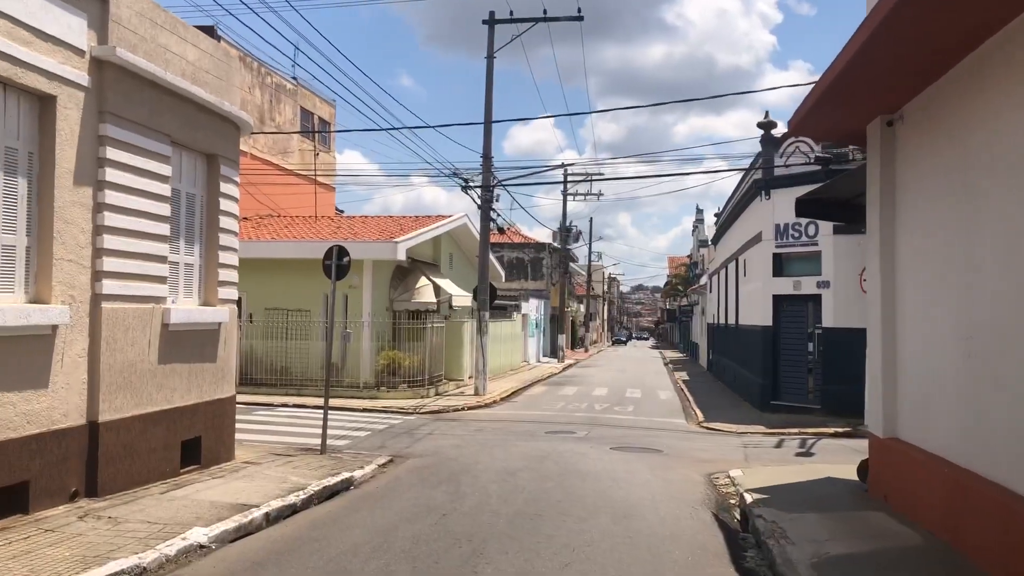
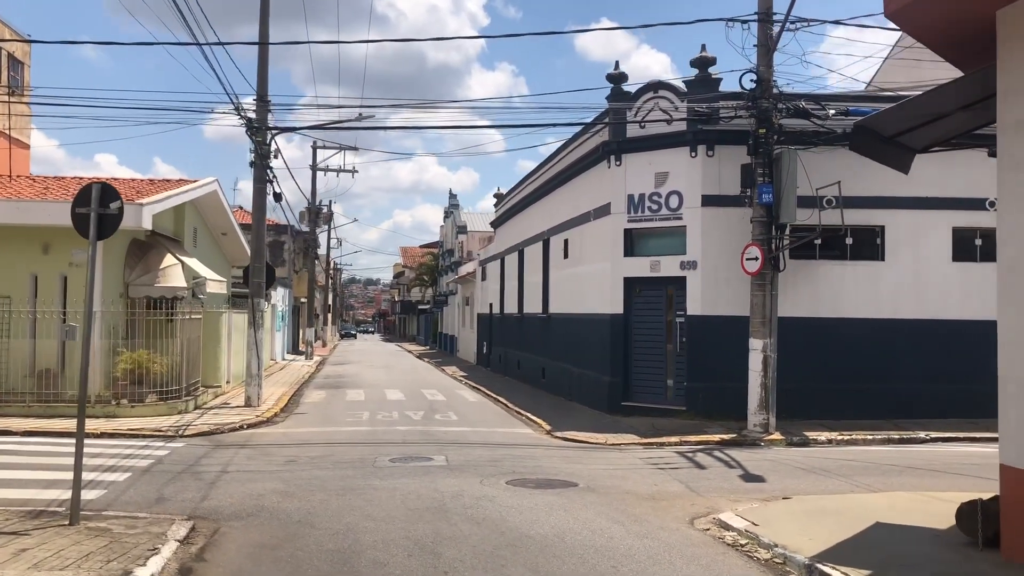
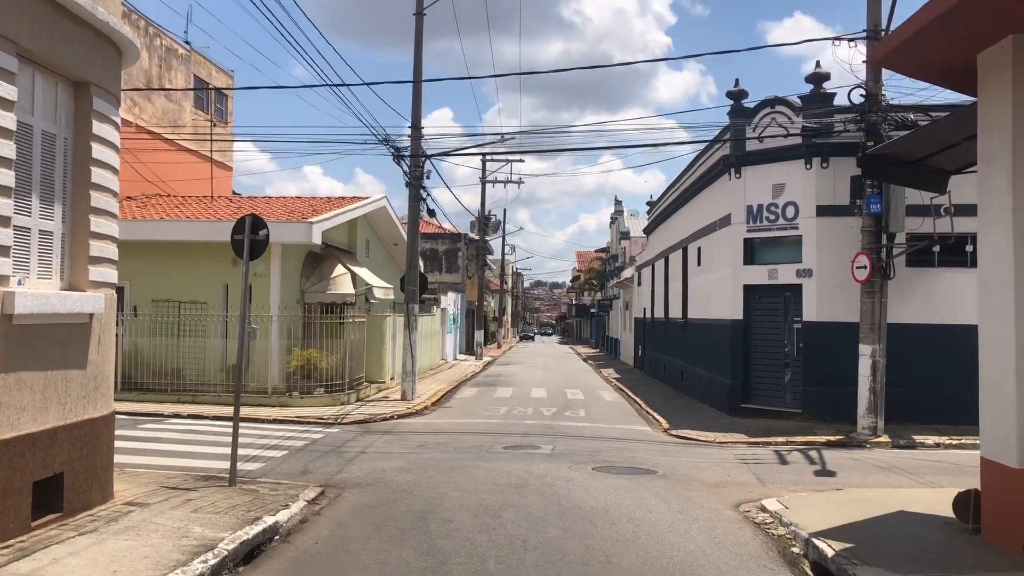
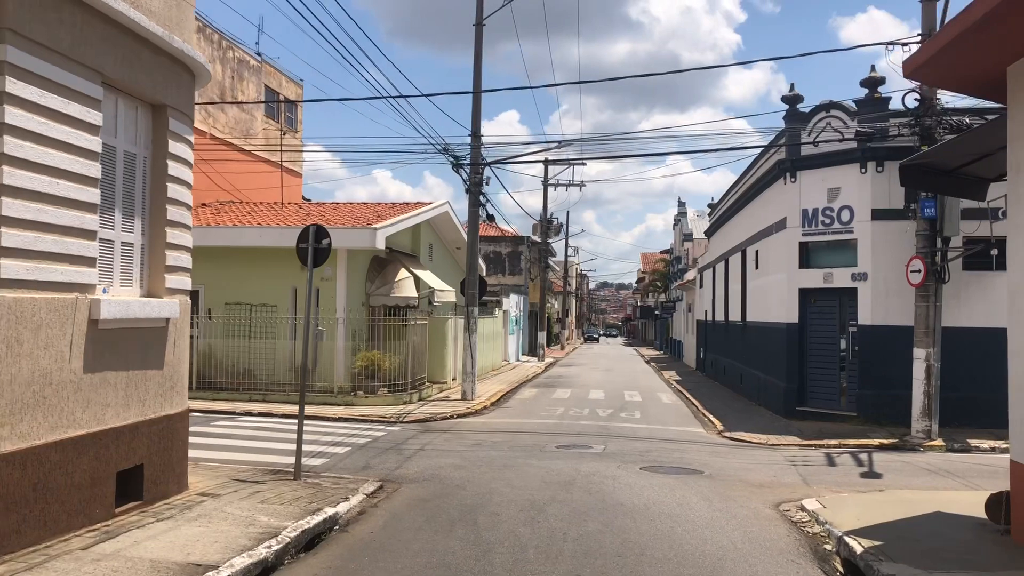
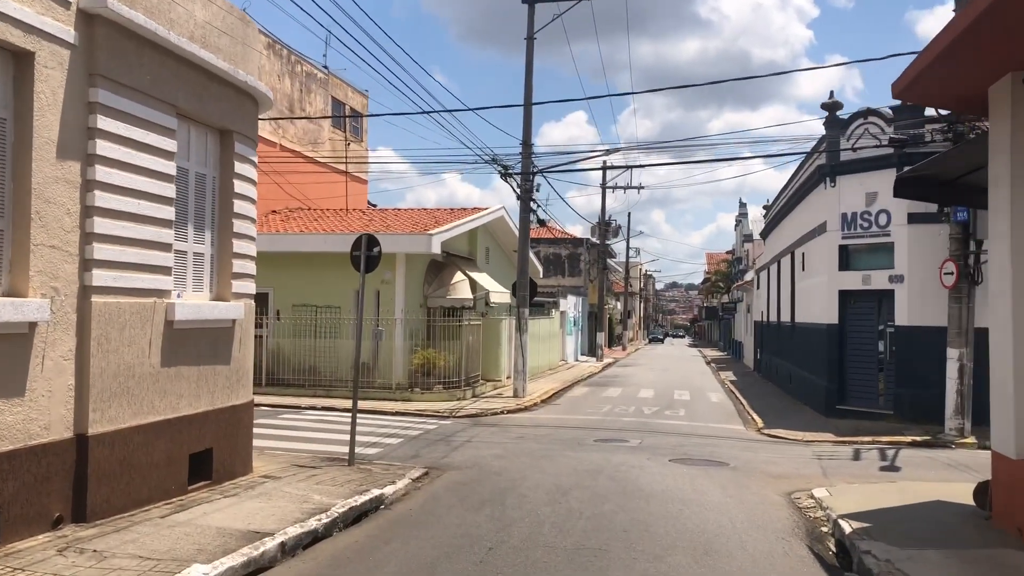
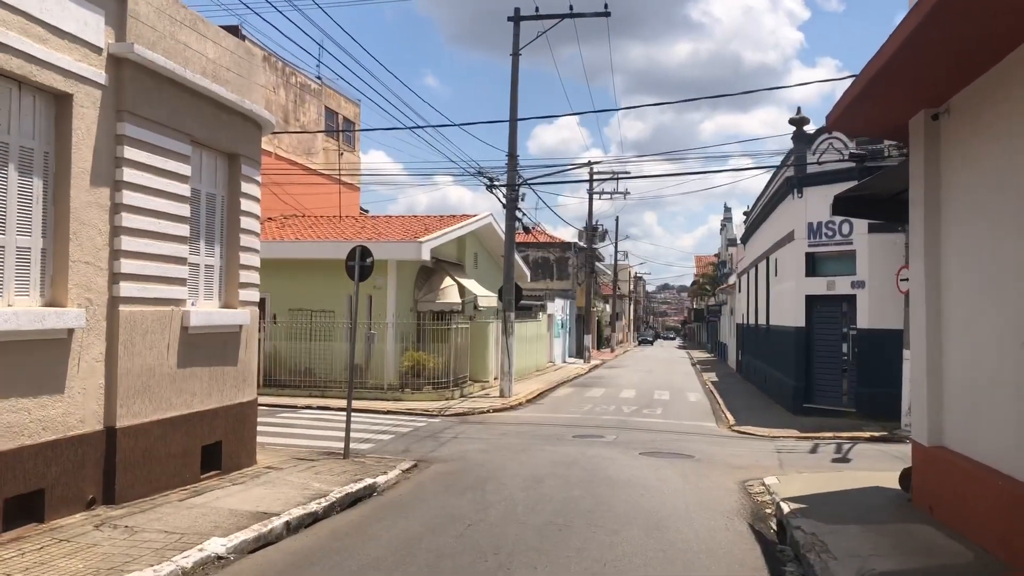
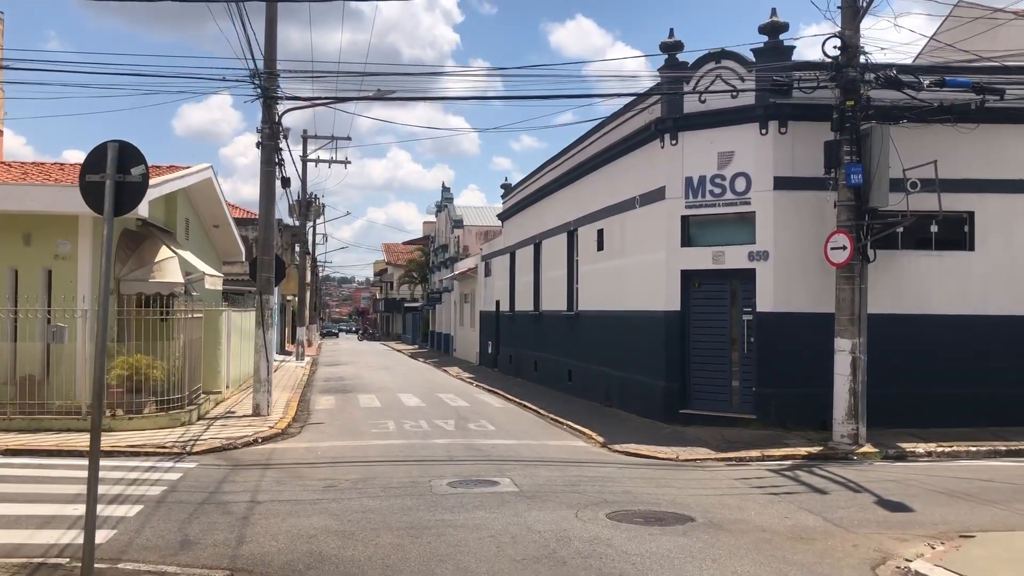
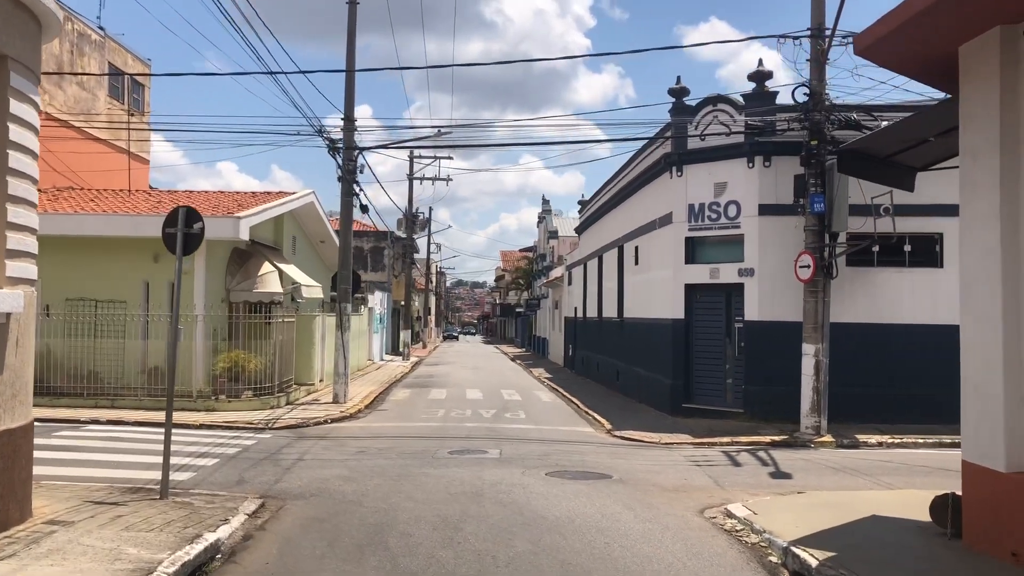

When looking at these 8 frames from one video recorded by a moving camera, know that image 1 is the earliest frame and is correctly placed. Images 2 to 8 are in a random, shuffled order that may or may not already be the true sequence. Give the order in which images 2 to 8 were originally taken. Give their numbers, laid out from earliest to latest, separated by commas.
6, 5, 4, 3, 8, 2, 7
